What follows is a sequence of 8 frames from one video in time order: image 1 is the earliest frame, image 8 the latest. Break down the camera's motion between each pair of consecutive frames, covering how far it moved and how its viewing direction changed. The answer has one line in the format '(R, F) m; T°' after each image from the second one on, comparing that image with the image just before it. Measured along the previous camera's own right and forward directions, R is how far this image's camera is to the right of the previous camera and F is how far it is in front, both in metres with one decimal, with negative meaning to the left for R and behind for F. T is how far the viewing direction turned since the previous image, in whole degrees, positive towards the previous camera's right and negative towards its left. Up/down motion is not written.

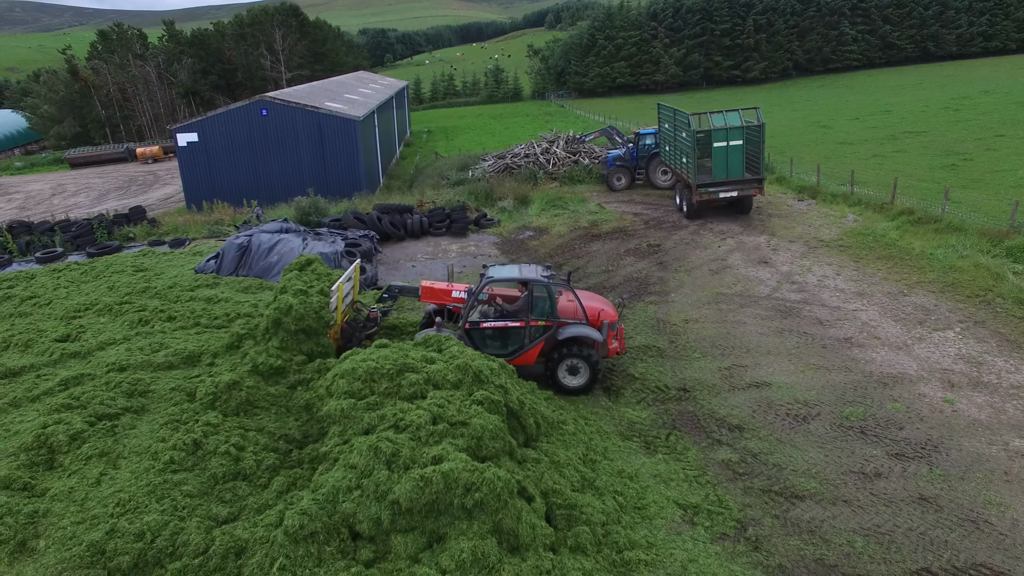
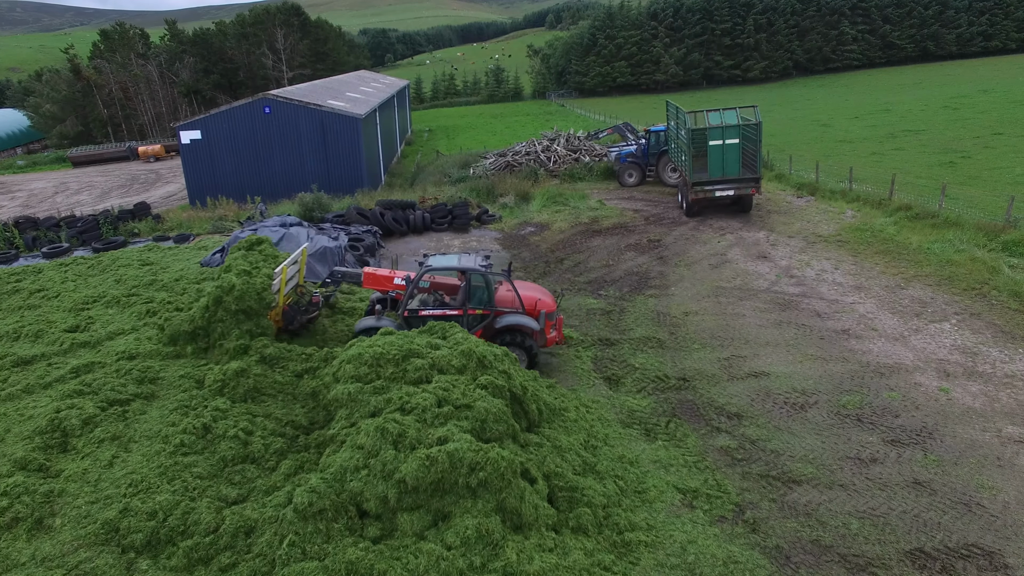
(0.0, -0.1) m; 0°
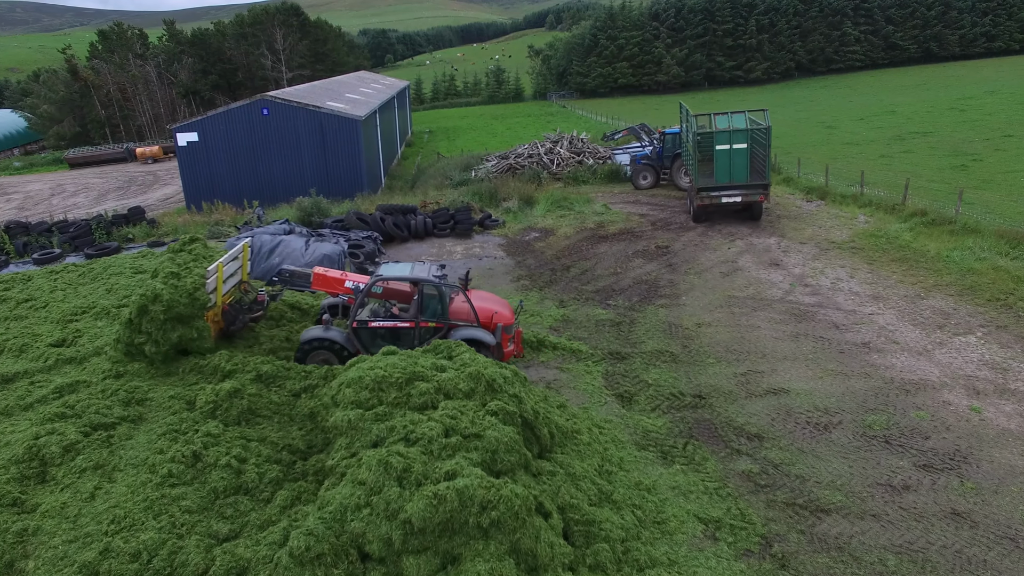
(-0.1, +0.3) m; 0°
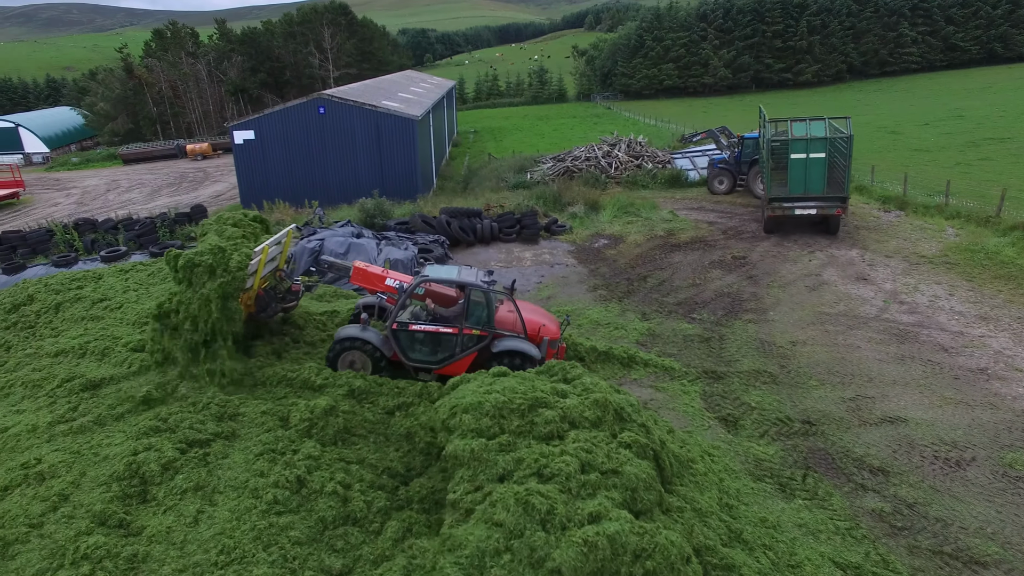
(-0.7, +0.4) m; -3°
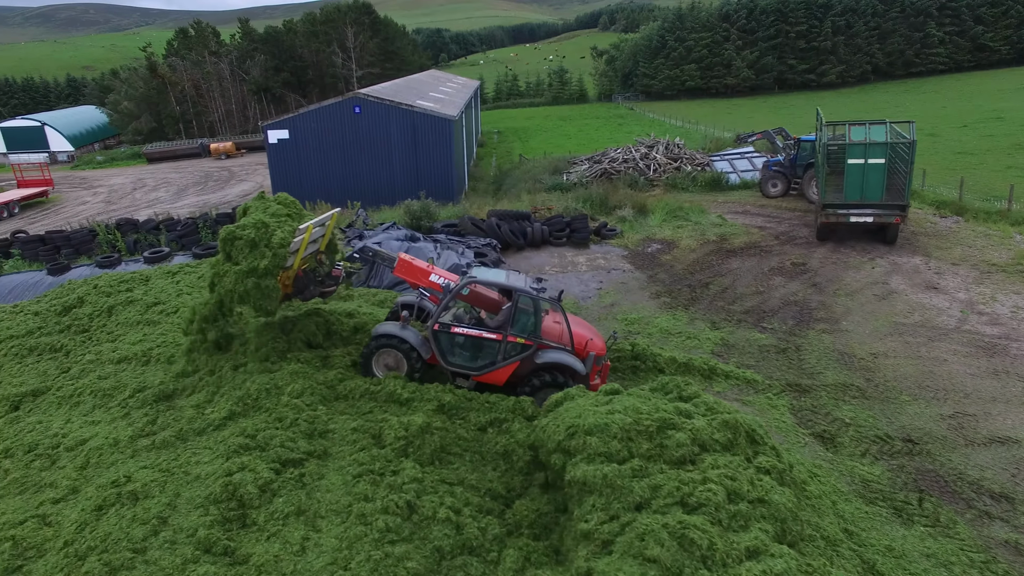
(-0.7, +0.3) m; -1°
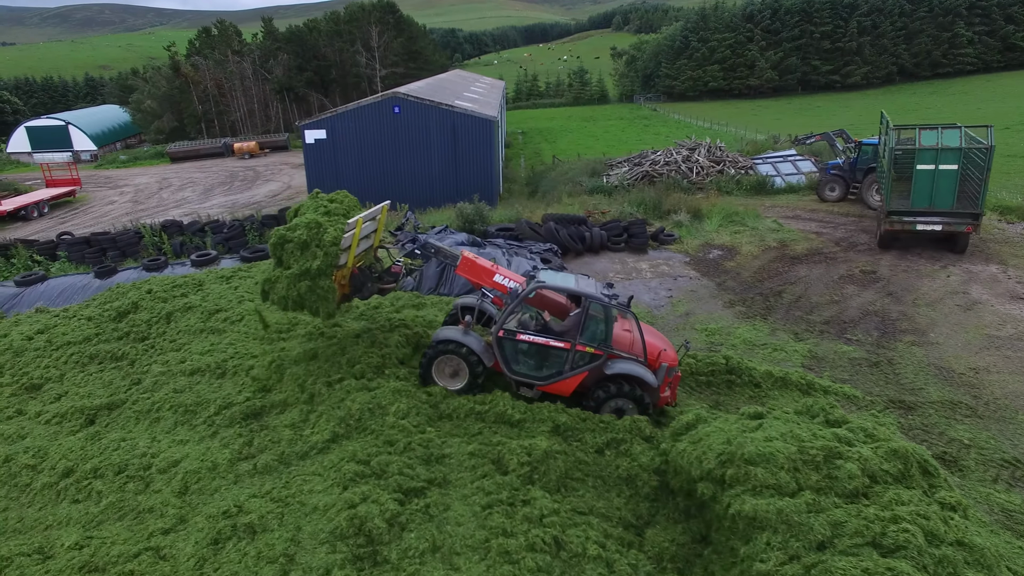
(-0.8, +0.3) m; -1°
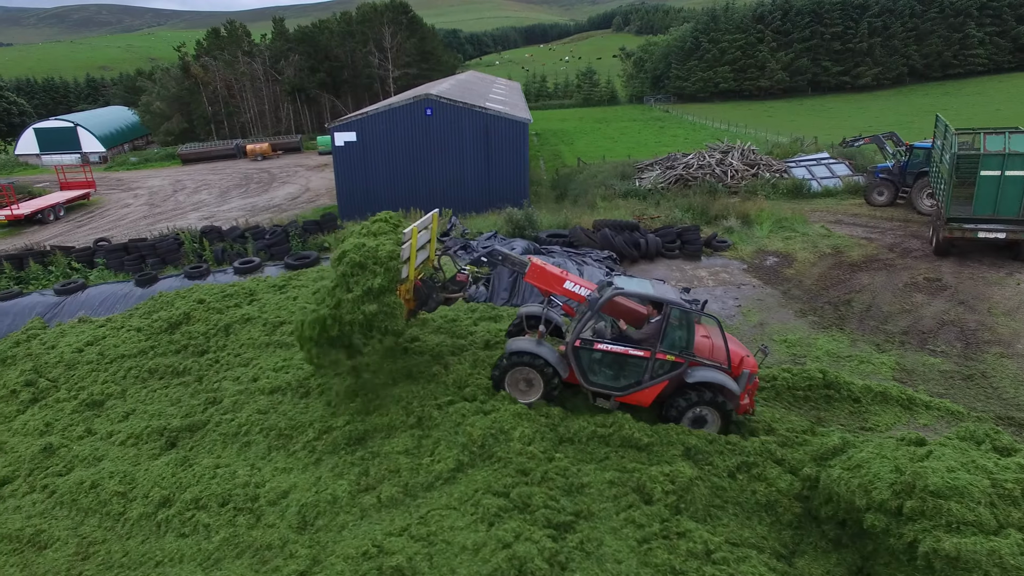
(-0.9, +0.3) m; 0°
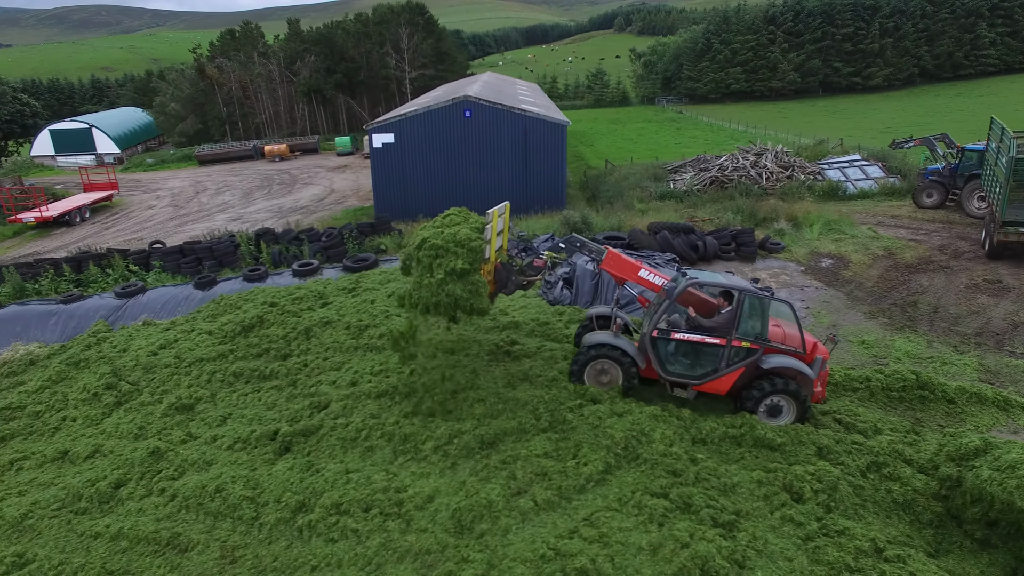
(-1.0, 0.0) m; 0°
